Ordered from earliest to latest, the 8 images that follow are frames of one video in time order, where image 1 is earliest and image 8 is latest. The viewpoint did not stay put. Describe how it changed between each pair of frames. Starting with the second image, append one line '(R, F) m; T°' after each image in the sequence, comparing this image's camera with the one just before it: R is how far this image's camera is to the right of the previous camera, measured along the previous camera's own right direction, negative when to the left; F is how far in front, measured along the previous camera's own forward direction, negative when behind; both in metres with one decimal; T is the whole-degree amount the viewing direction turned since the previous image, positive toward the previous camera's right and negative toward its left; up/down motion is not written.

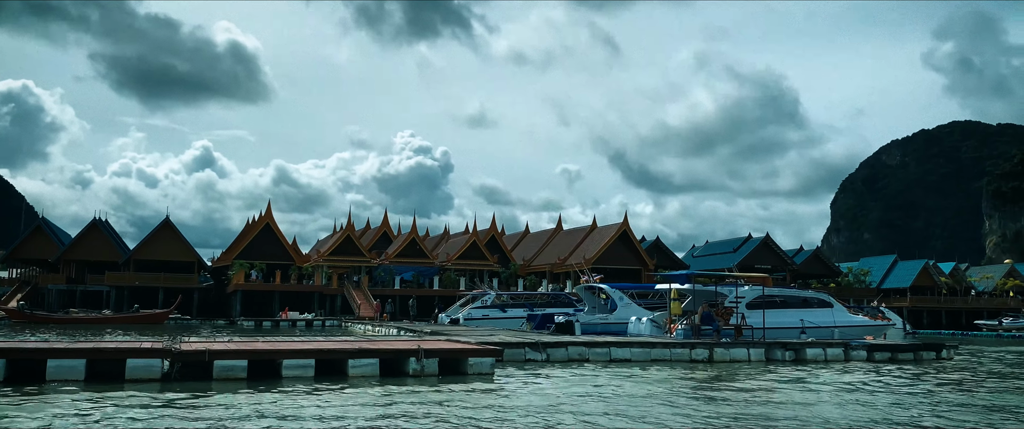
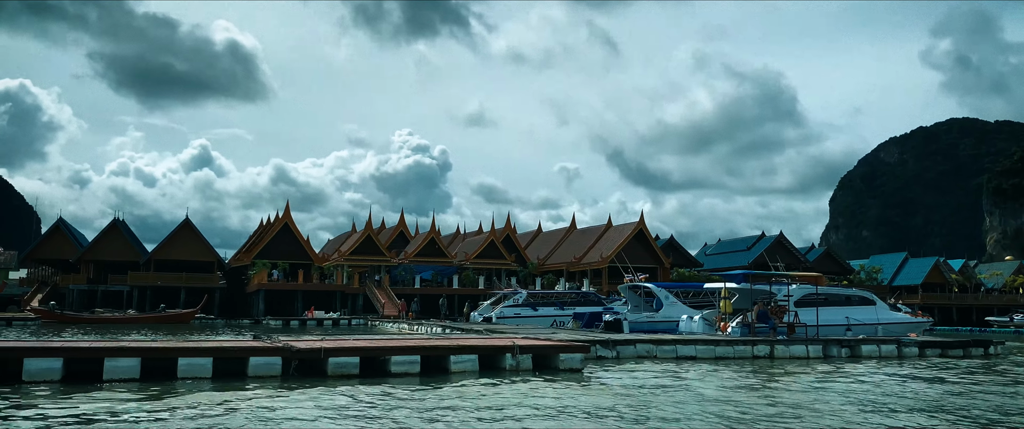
(-1.3, -0.5) m; 0°
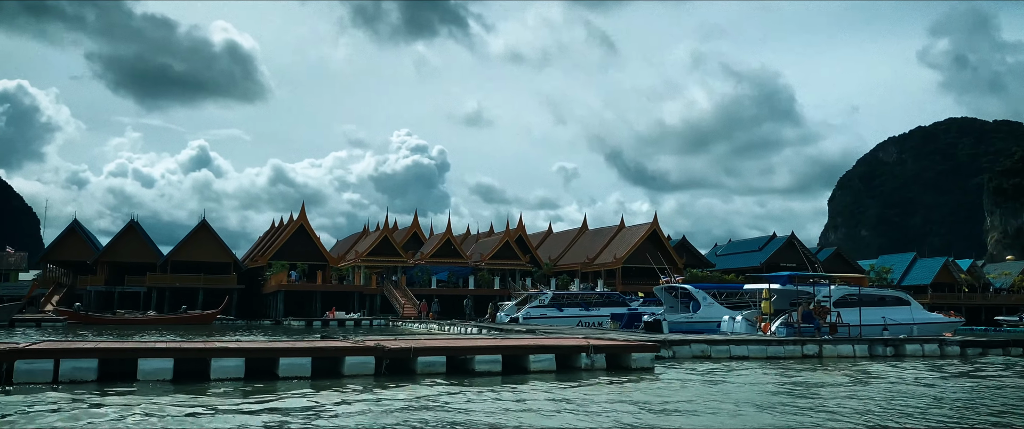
(-1.1, -0.5) m; 0°
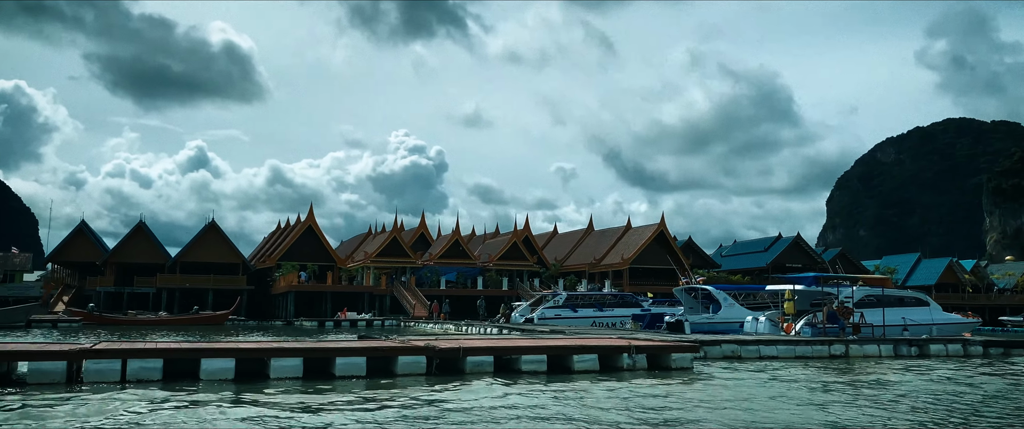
(-0.7, -0.3) m; 0°
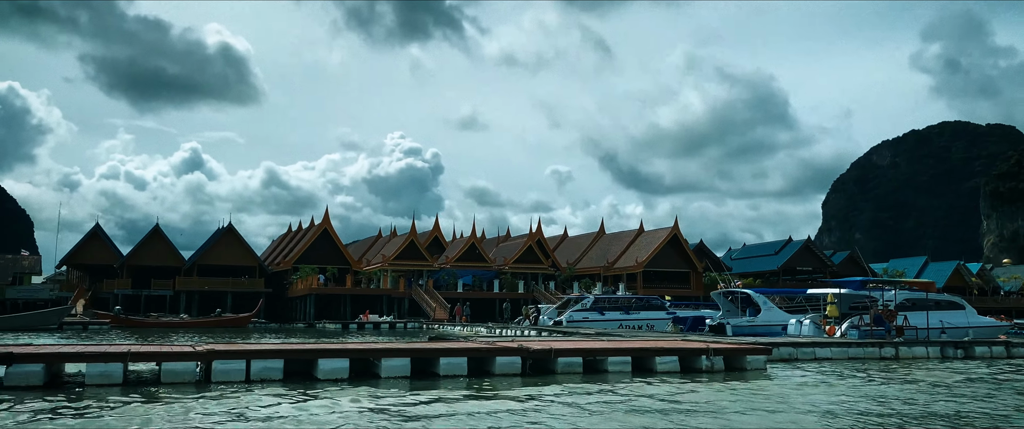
(-1.4, -0.6) m; 0°
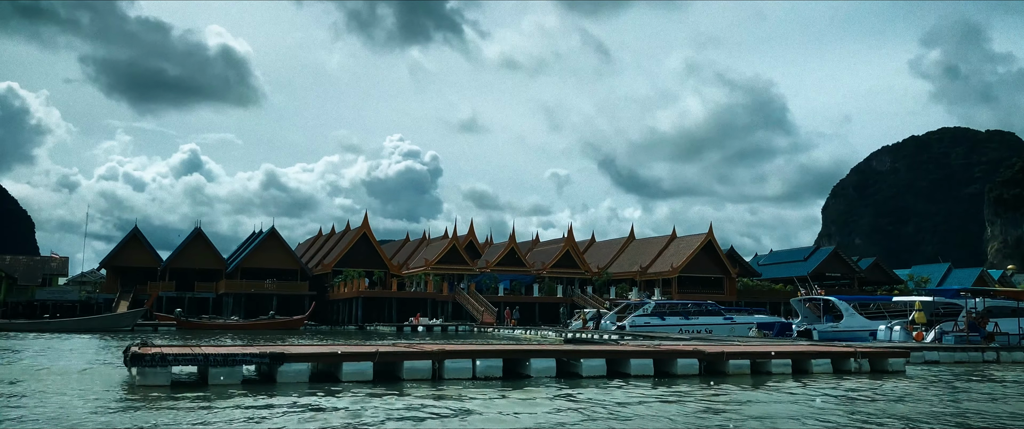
(-2.8, -1.1) m; 0°
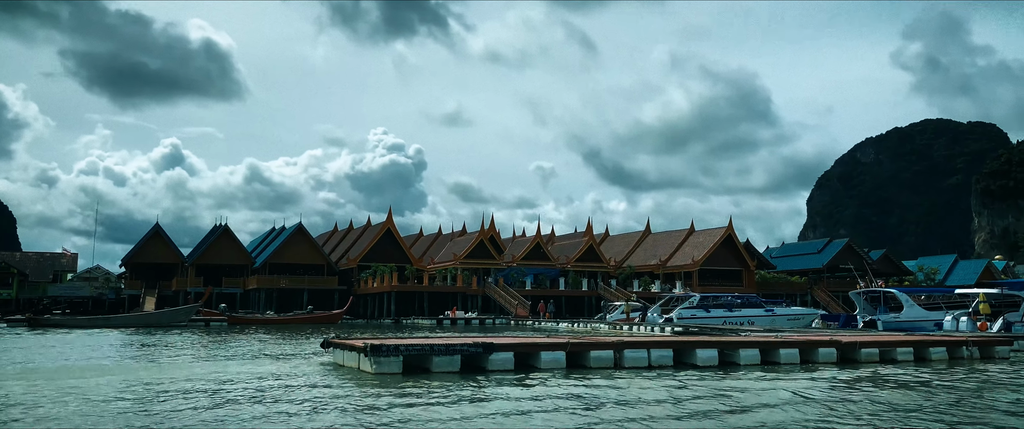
(-2.9, -1.0) m; +1°
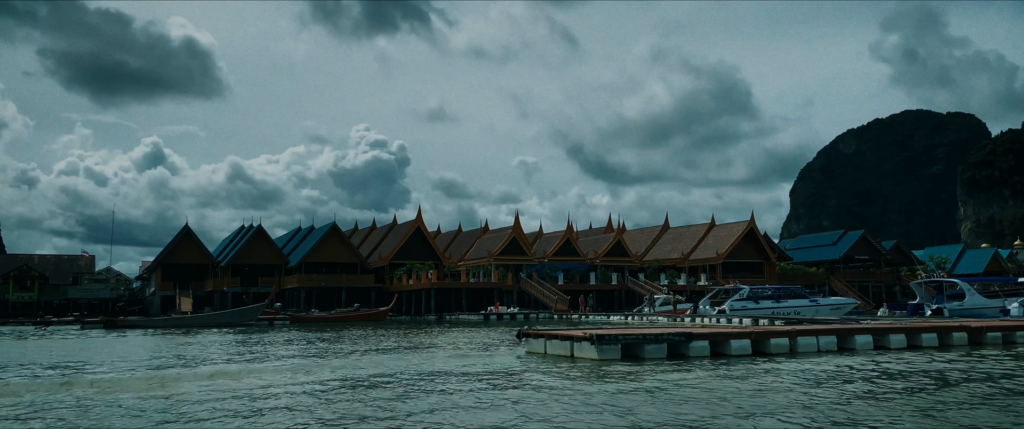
(-3.4, -1.4) m; +1°
